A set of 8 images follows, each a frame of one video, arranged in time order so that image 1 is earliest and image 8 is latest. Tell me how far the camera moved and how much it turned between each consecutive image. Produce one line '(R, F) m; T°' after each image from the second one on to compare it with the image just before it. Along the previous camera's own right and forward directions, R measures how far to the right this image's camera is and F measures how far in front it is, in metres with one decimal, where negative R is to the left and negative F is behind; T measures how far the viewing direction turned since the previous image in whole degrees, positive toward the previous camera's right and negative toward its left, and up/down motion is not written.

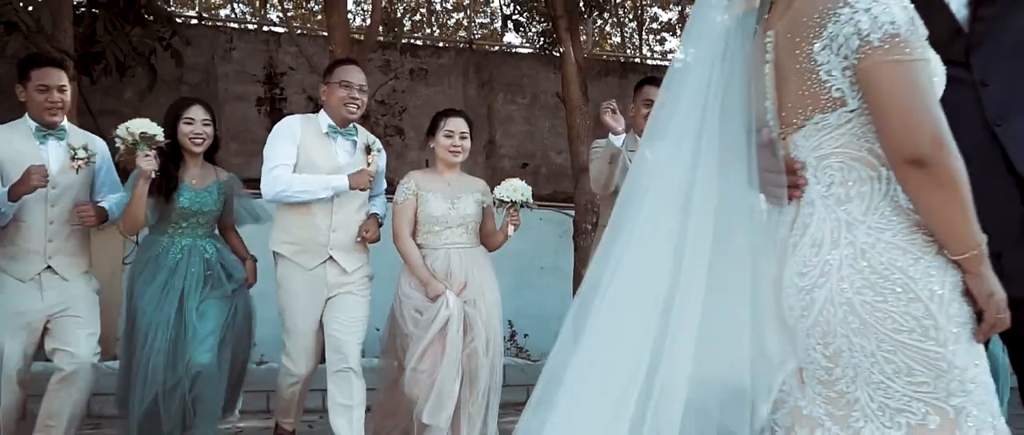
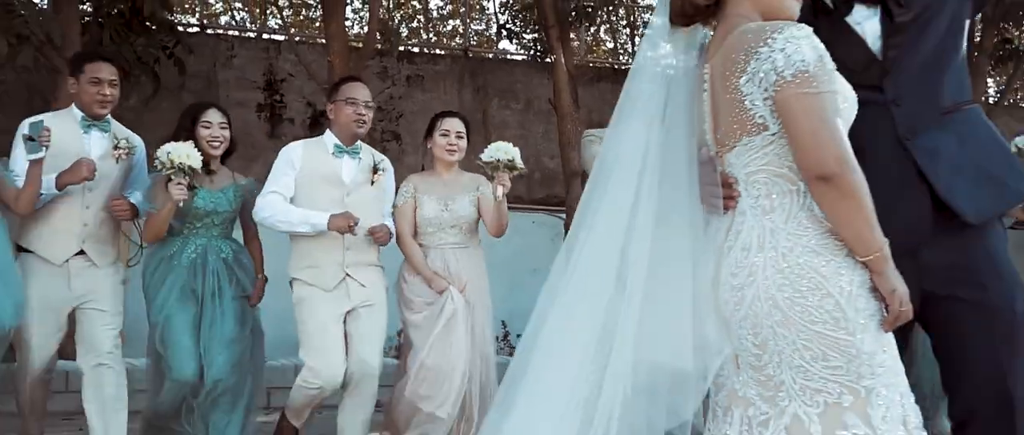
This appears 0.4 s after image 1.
(0.0, -0.2) m; 0°
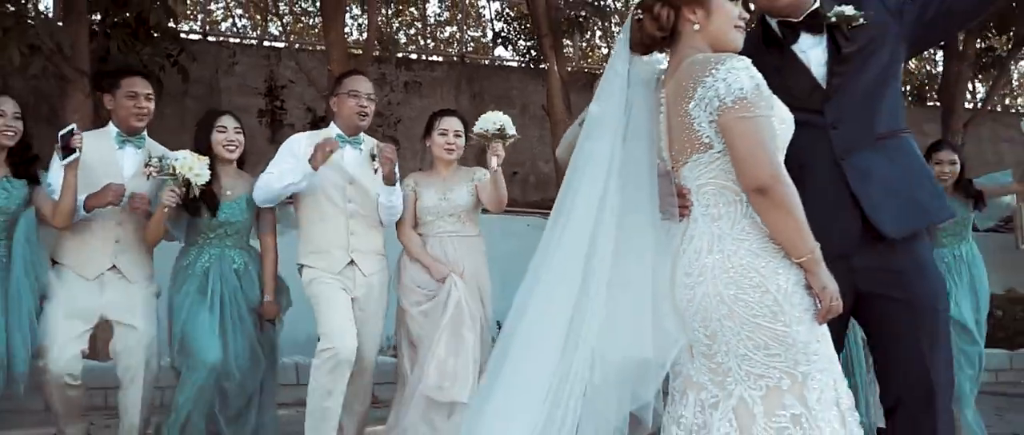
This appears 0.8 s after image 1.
(0.0, -0.2) m; 0°
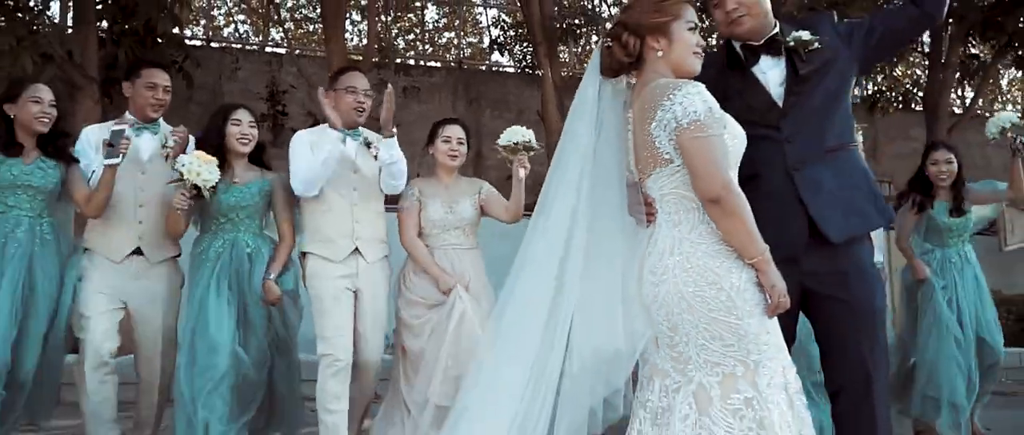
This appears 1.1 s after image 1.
(0.0, -0.2) m; 0°
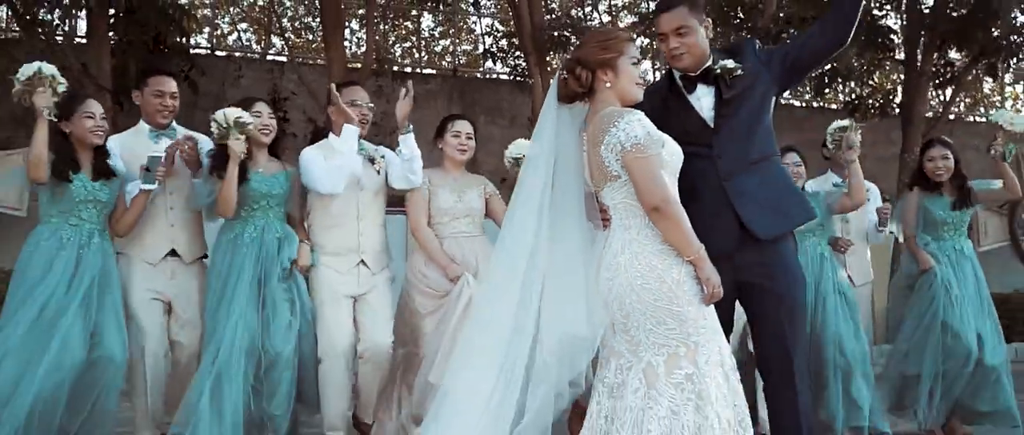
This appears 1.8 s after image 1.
(0.0, -0.4) m; 0°
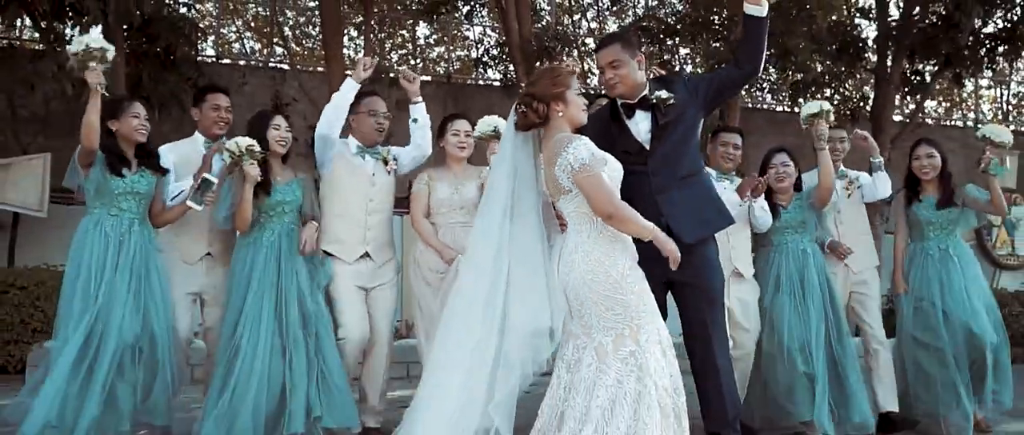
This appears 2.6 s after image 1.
(+0.1, -0.5) m; 0°
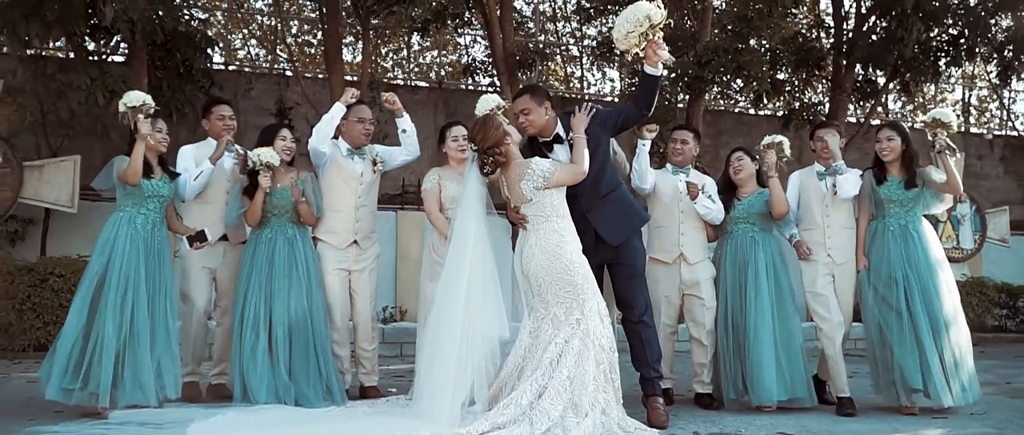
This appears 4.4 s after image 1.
(+0.1, -0.9) m; 0°
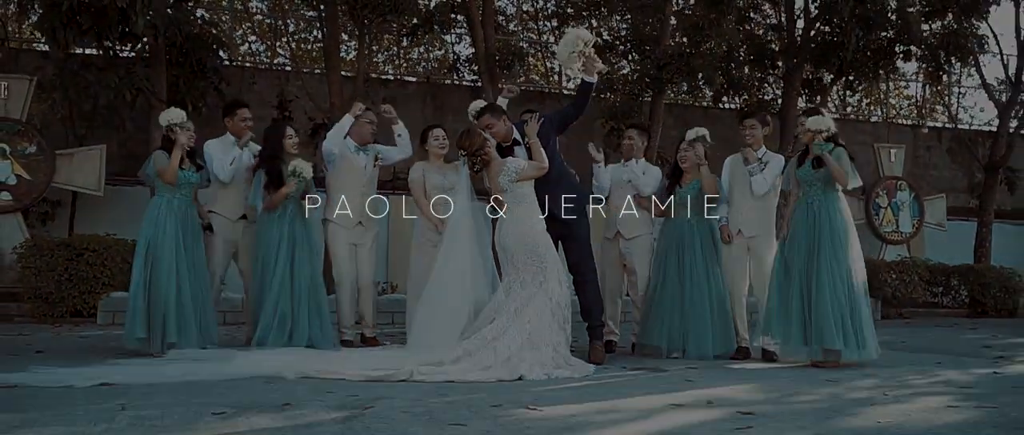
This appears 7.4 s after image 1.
(+0.1, -1.1) m; +1°
